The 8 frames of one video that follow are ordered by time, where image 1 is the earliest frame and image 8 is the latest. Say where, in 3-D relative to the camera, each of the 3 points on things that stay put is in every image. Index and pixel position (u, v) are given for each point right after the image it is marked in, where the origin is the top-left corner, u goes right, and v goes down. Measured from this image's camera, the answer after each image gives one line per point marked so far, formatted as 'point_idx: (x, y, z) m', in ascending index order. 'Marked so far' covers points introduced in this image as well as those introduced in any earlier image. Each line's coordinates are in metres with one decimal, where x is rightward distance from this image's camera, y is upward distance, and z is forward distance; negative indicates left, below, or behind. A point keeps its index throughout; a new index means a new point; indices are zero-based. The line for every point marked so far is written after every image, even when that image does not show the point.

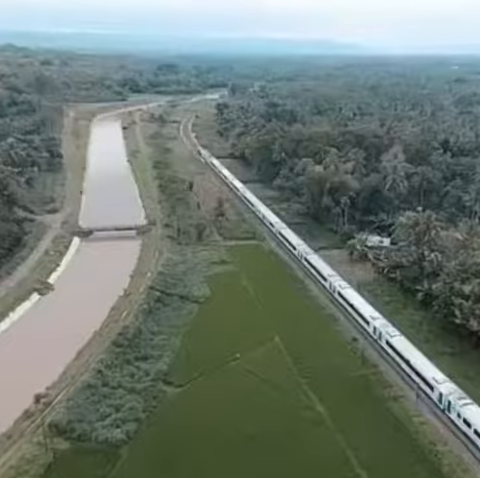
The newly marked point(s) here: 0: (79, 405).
0: (-6.3, -6.4, +19.5) m
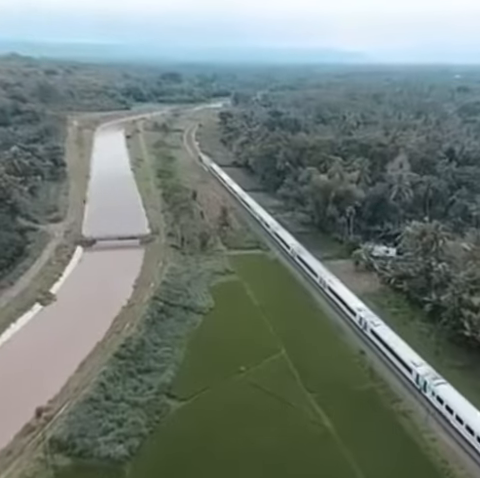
0: (-6.1, -6.8, +19.1) m
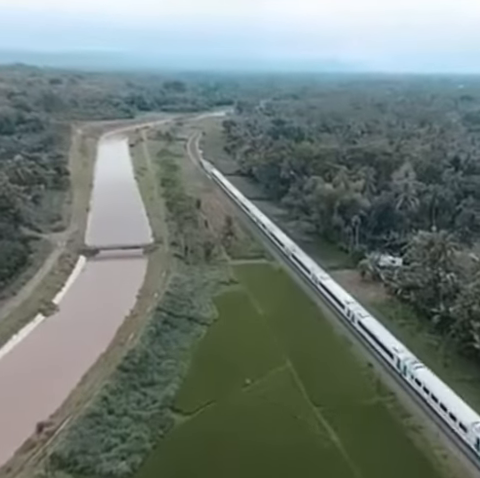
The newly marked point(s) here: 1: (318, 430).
0: (-5.8, -7.2, +18.6) m
1: (+3.1, -7.5, +19.8) m
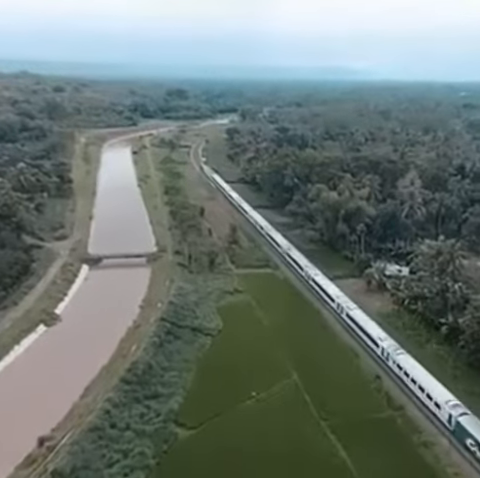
0: (-5.6, -7.6, +18.1) m
1: (+3.3, -7.9, +19.3) m
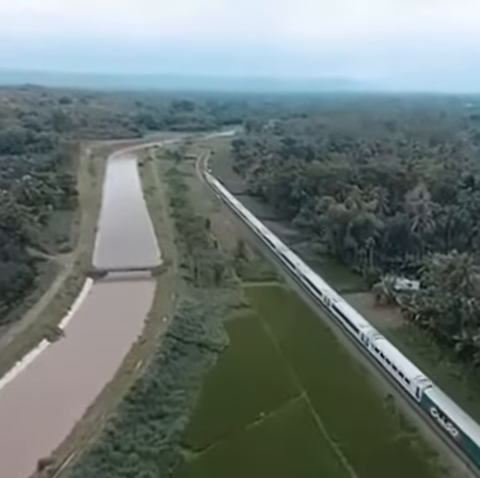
0: (-5.3, -8.1, +17.4) m
1: (+3.6, -8.5, +18.5) m
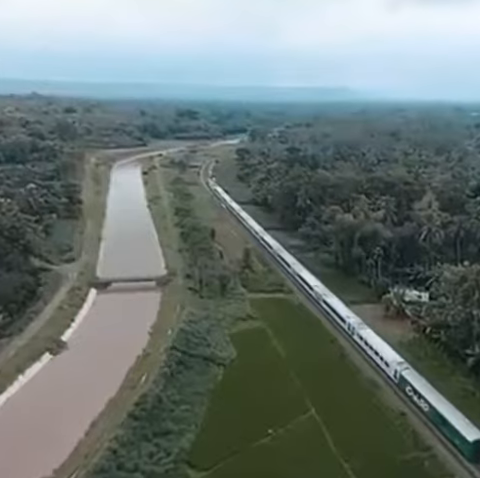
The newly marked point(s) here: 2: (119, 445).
0: (-5.0, -8.6, +16.7) m
1: (+3.9, -9.0, +17.8) m
2: (-4.7, -8.1, +19.8) m
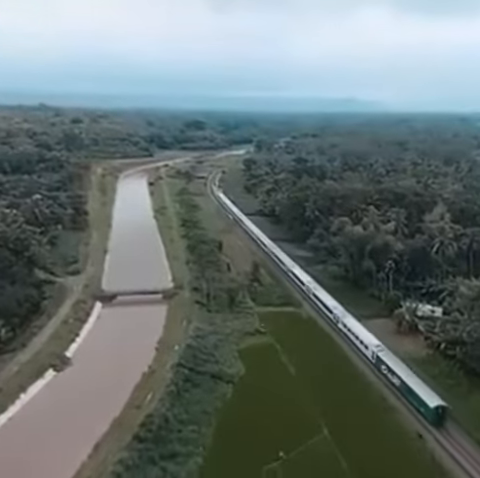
0: (-4.7, -9.0, +15.9) m
1: (+4.3, -9.5, +16.8) m
2: (-4.4, -8.6, +18.9) m
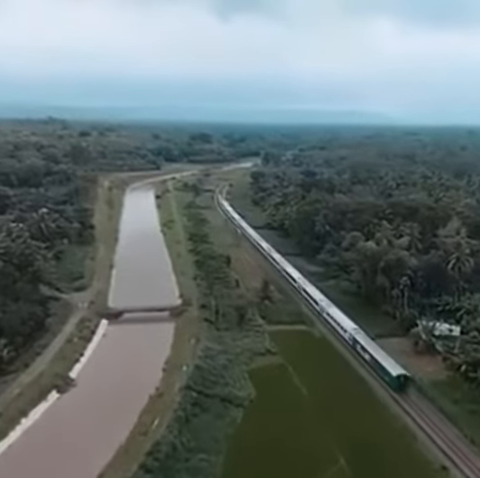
0: (-4.2, -9.6, +14.7) m
1: (+4.7, -10.1, +15.5) m
2: (-3.9, -9.3, +17.7) m
